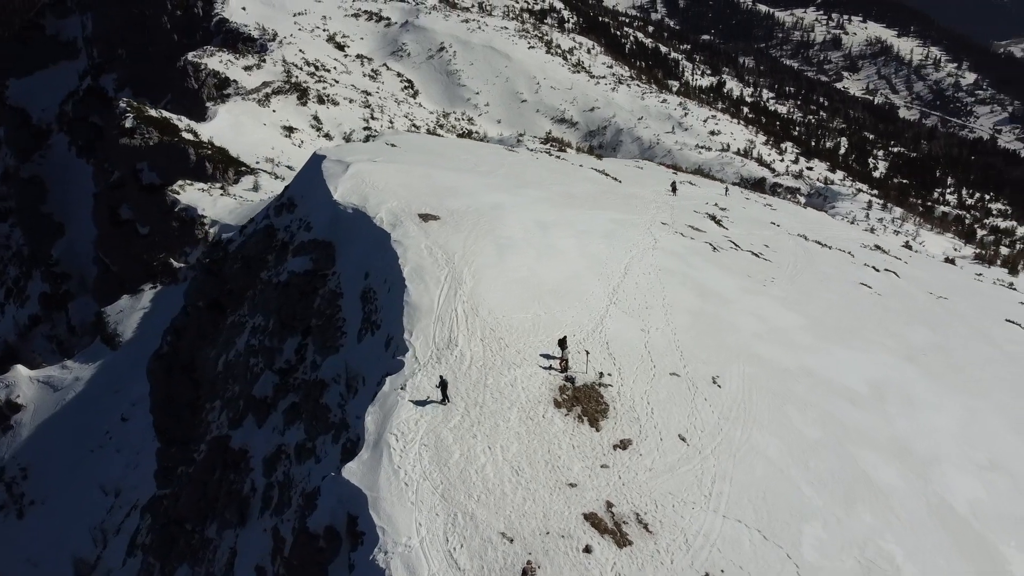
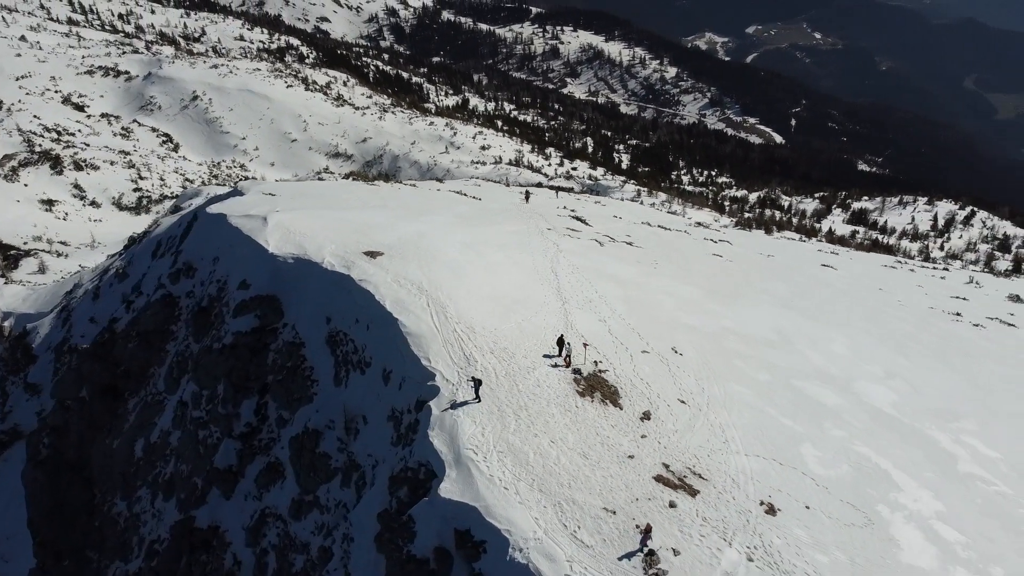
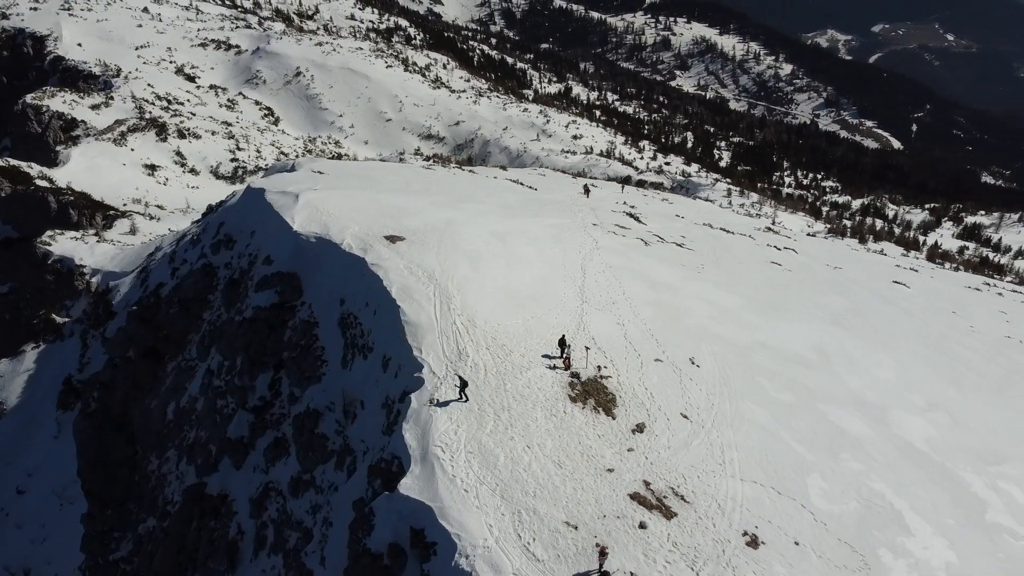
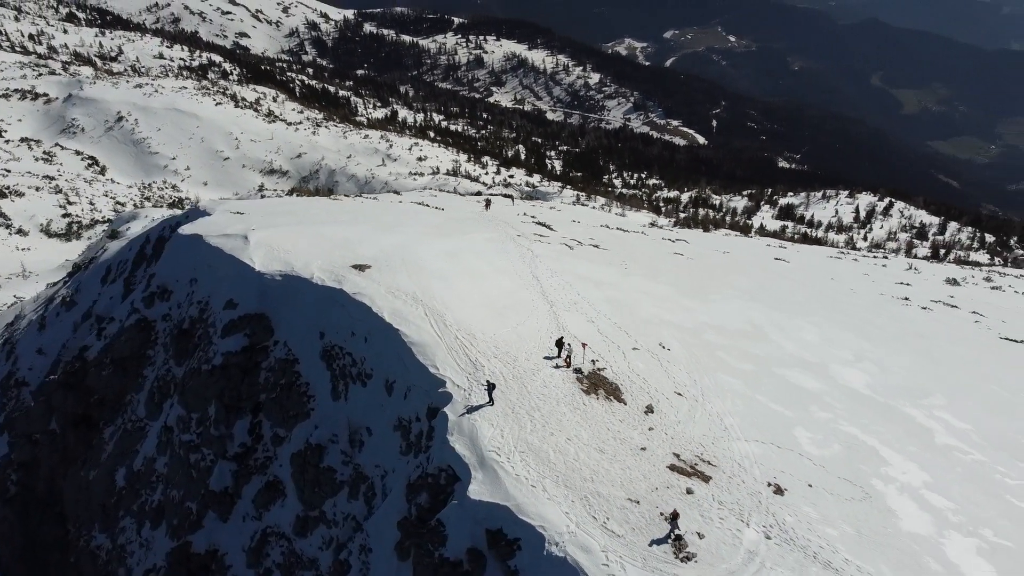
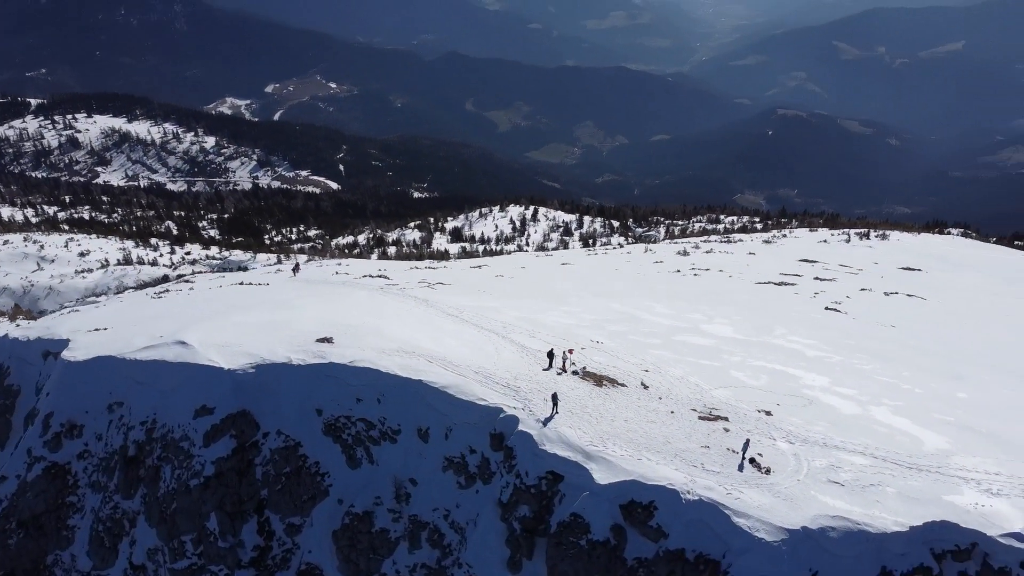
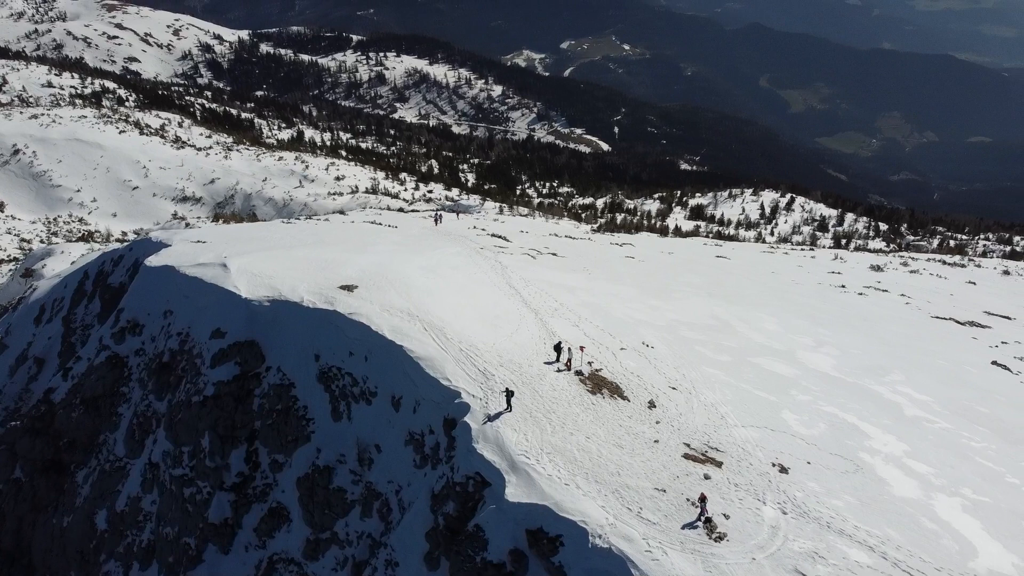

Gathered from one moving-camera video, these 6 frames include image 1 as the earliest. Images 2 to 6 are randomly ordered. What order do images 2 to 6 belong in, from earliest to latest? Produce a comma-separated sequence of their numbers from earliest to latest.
3, 2, 4, 6, 5
